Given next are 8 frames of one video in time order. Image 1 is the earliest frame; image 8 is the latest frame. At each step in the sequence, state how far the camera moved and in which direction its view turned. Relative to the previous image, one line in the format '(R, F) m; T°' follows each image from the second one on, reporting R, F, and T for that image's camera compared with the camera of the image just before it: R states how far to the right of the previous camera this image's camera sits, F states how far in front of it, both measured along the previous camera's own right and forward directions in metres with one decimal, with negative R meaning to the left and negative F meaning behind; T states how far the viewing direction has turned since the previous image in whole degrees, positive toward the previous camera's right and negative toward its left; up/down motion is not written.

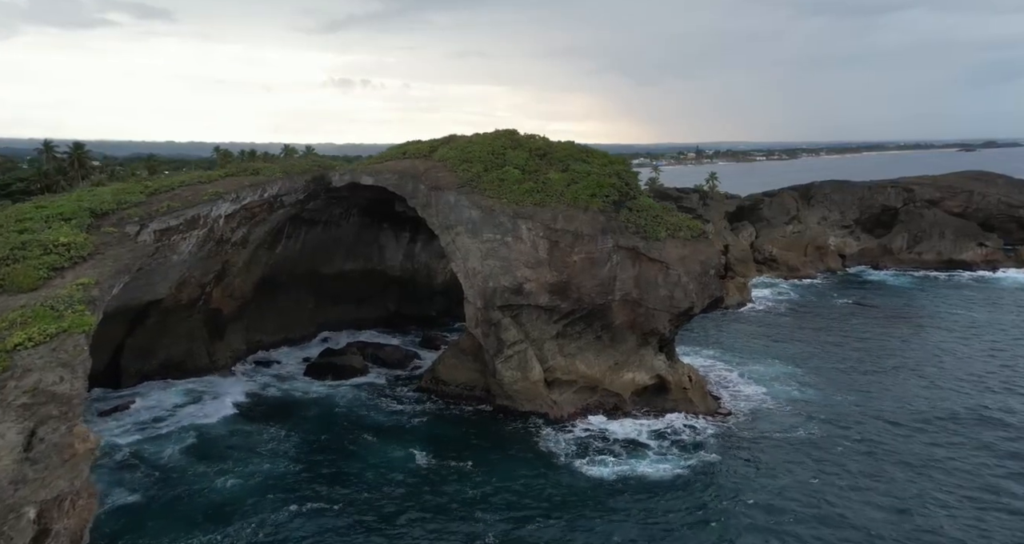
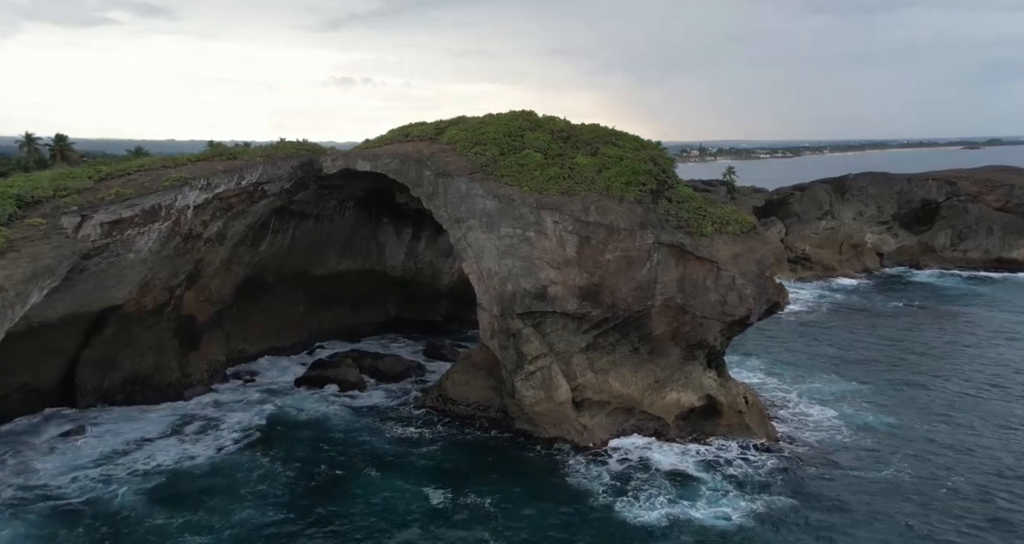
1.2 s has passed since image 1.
(-0.5, +3.1) m; 0°
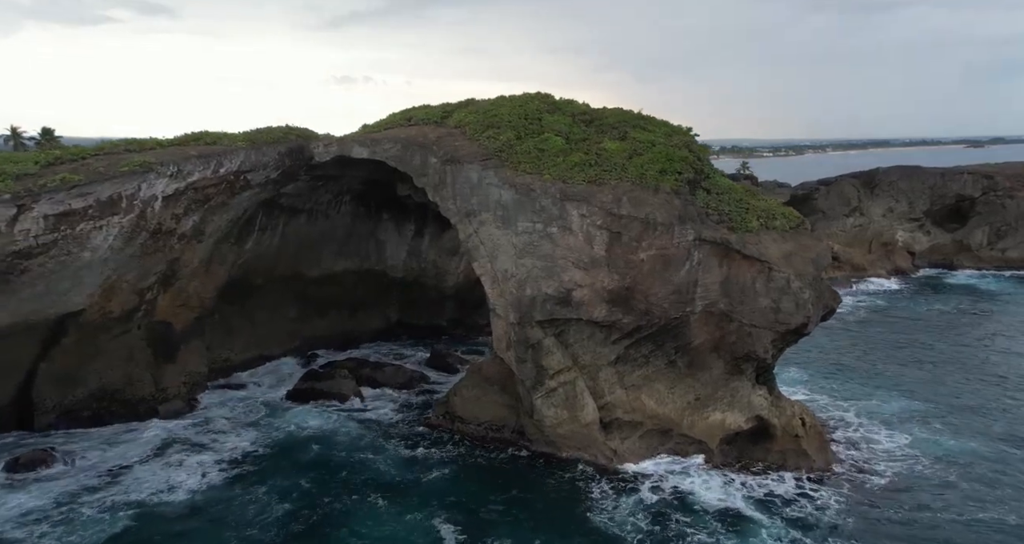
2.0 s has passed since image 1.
(-0.4, +2.3) m; 0°
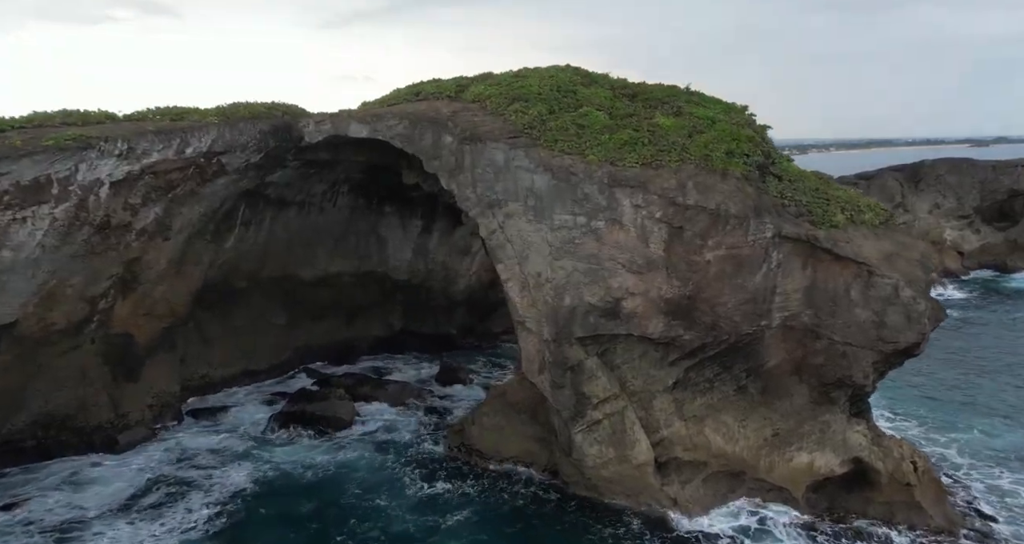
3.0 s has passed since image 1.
(-0.6, +2.9) m; 0°
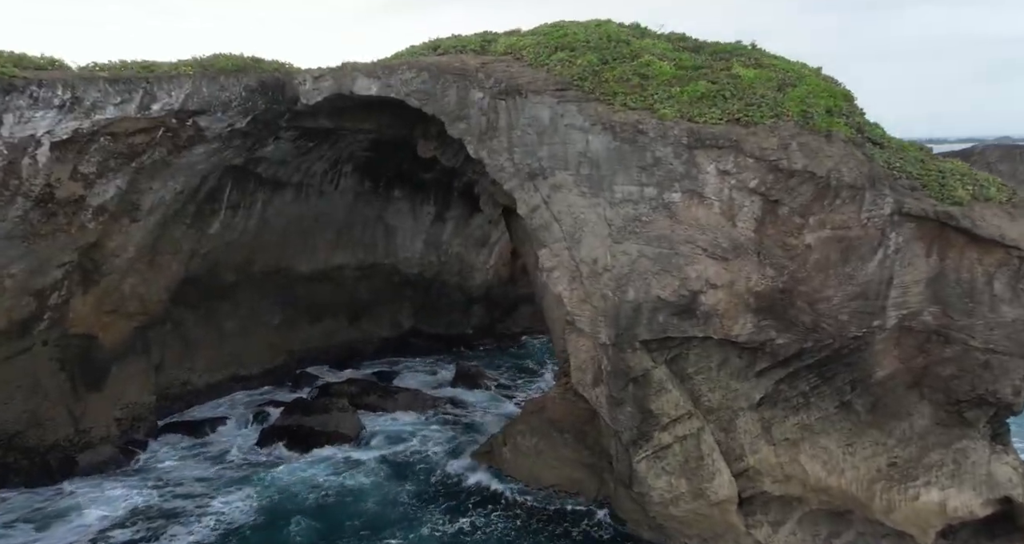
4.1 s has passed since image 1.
(-0.7, +2.5) m; 0°
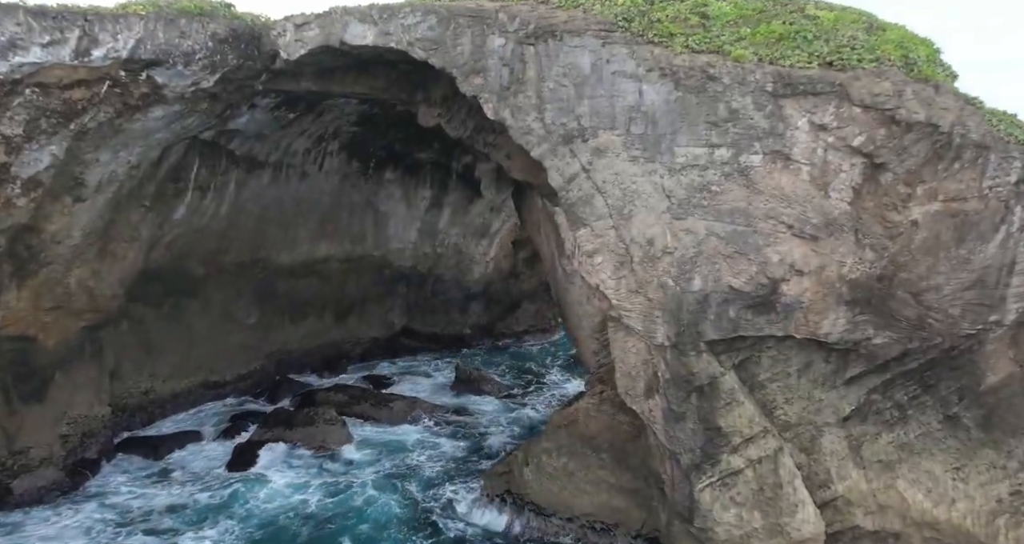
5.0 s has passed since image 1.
(-0.6, +1.9) m; +1°
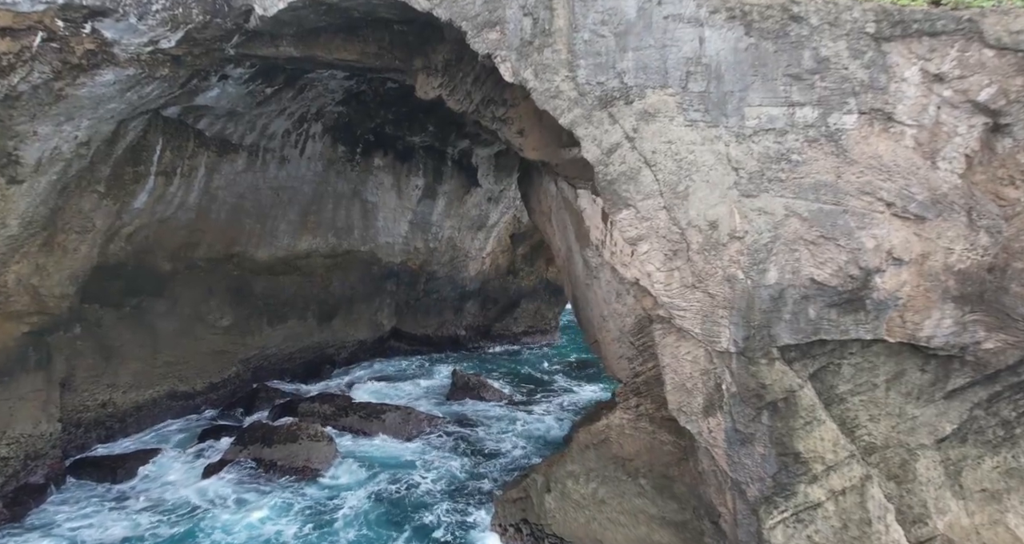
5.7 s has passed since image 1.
(-0.4, +1.5) m; +1°
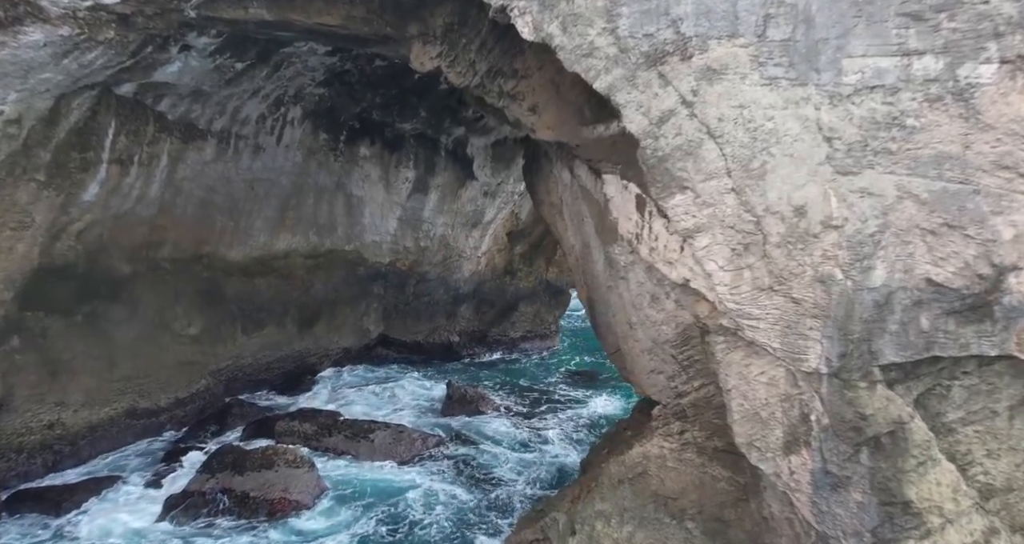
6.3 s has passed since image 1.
(-0.3, +1.4) m; +1°
